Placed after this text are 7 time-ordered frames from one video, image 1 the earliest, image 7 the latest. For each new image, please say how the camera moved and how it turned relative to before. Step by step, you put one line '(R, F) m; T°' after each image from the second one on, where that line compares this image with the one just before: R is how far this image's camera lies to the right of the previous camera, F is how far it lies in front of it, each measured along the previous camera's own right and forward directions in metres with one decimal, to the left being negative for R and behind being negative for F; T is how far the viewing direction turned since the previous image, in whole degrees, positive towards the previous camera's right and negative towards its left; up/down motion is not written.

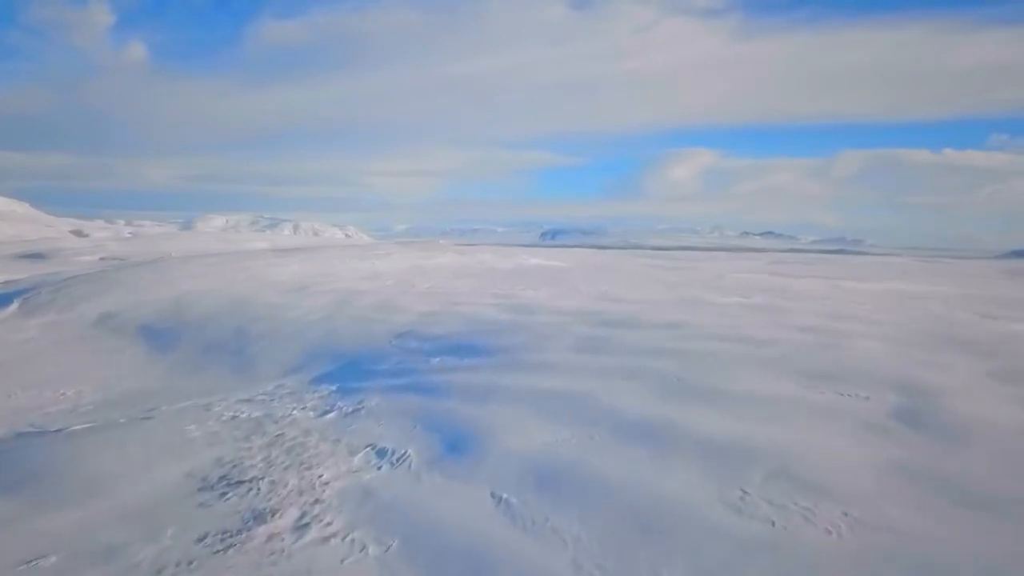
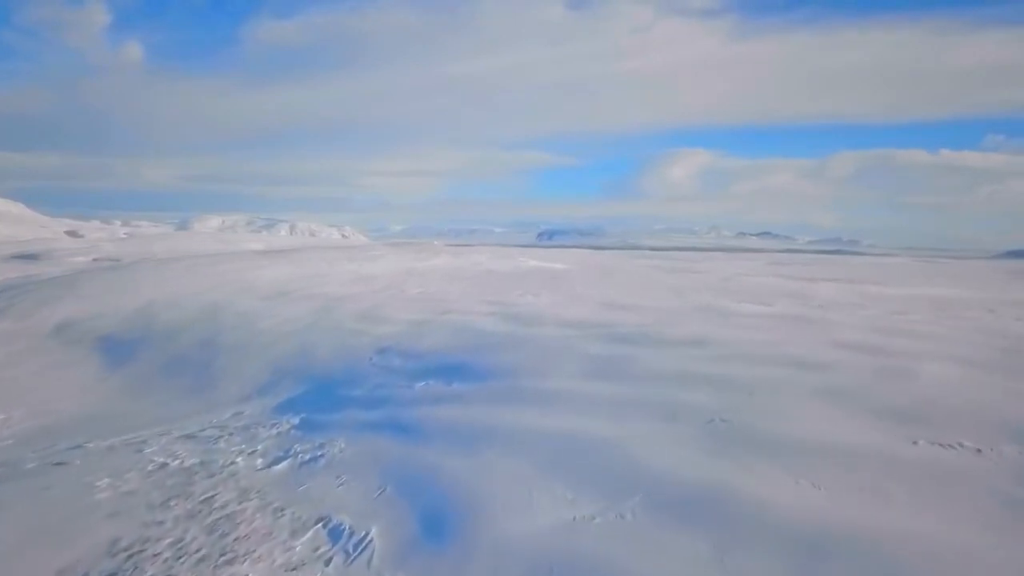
(0.0, +1.9) m; 0°
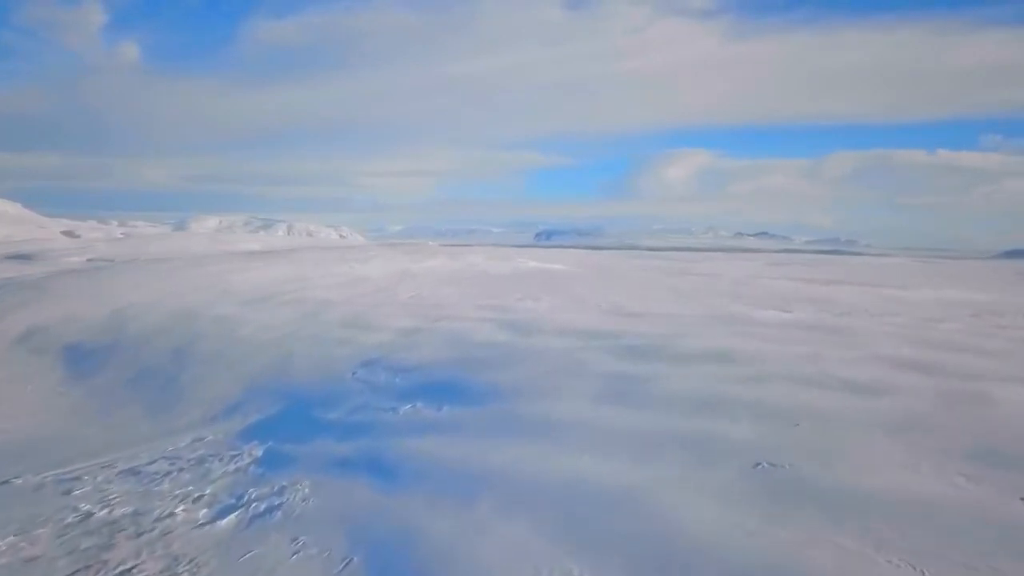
(0.0, +1.3) m; 0°
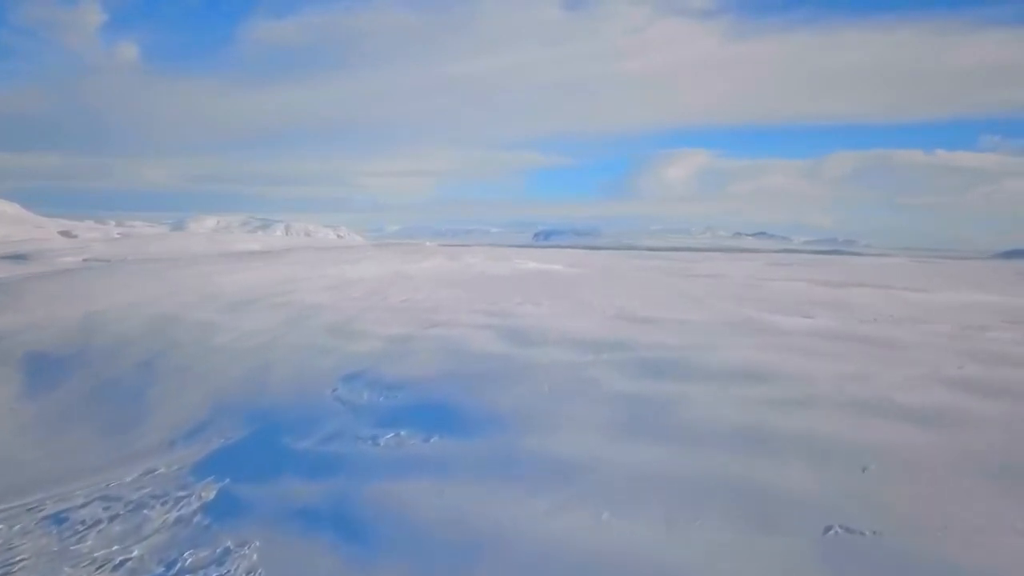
(0.0, +1.3) m; 0°
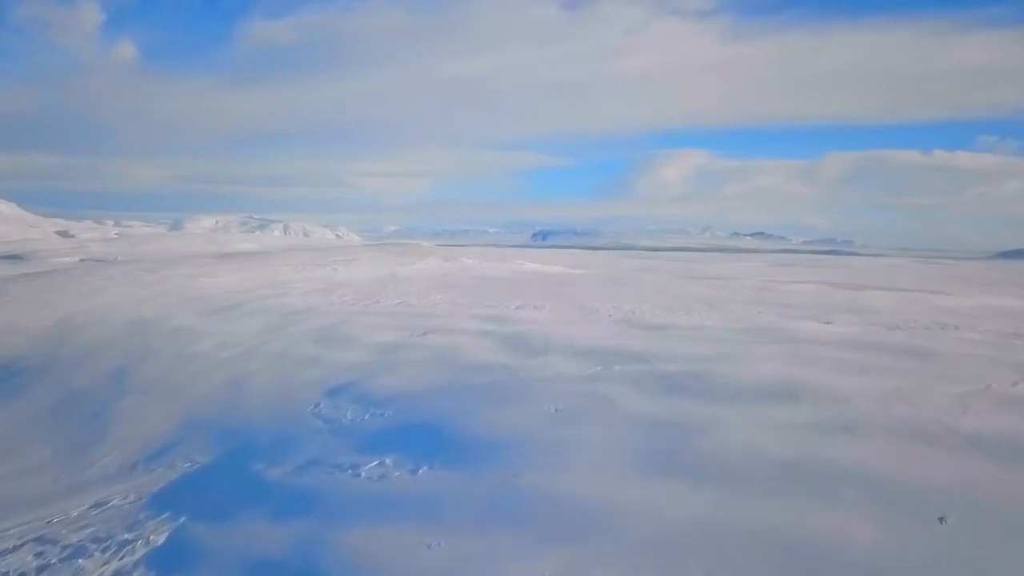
(0.0, +0.9) m; 0°
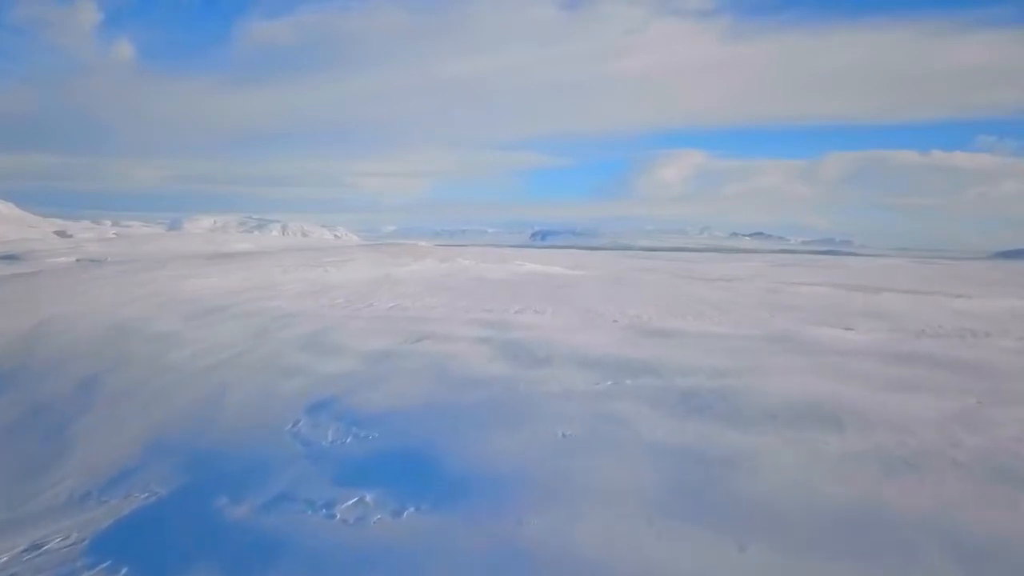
(0.0, +0.9) m; 0°
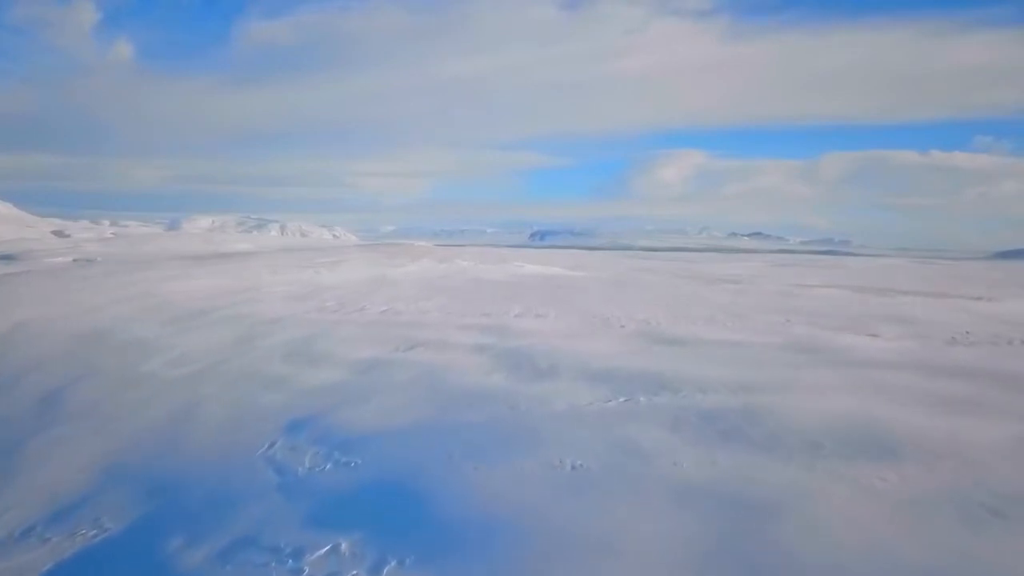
(0.0, +0.9) m; 0°
